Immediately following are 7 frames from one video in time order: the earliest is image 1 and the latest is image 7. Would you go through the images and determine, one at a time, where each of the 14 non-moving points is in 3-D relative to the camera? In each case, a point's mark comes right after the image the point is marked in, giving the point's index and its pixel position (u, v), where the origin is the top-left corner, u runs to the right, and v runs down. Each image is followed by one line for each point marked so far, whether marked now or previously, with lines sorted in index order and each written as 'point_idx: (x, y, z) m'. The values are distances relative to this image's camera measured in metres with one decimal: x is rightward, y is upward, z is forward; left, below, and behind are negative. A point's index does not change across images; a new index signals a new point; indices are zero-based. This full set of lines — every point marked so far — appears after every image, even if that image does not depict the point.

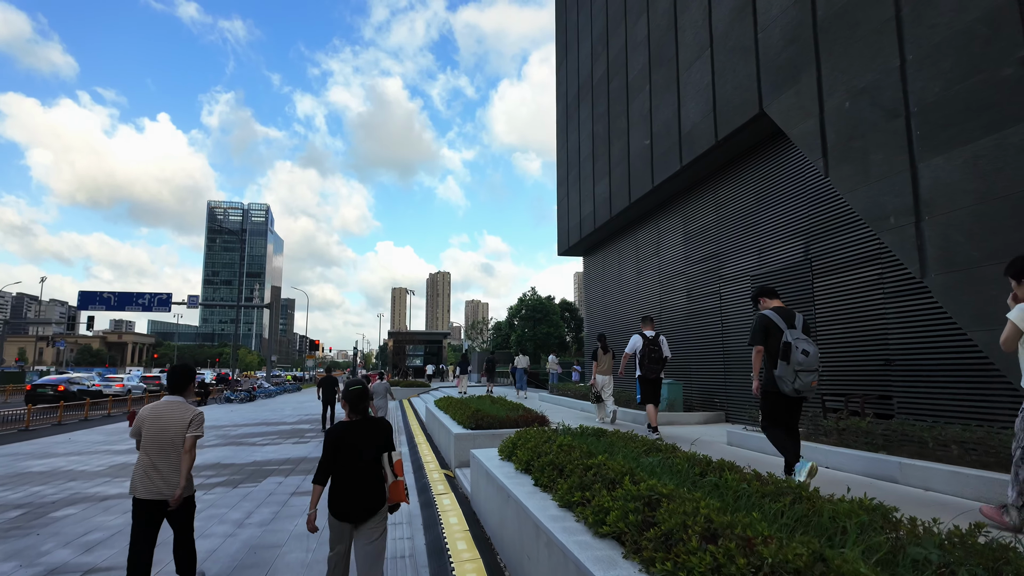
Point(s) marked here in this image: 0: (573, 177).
0: (+2.1, +3.8, +17.8) m
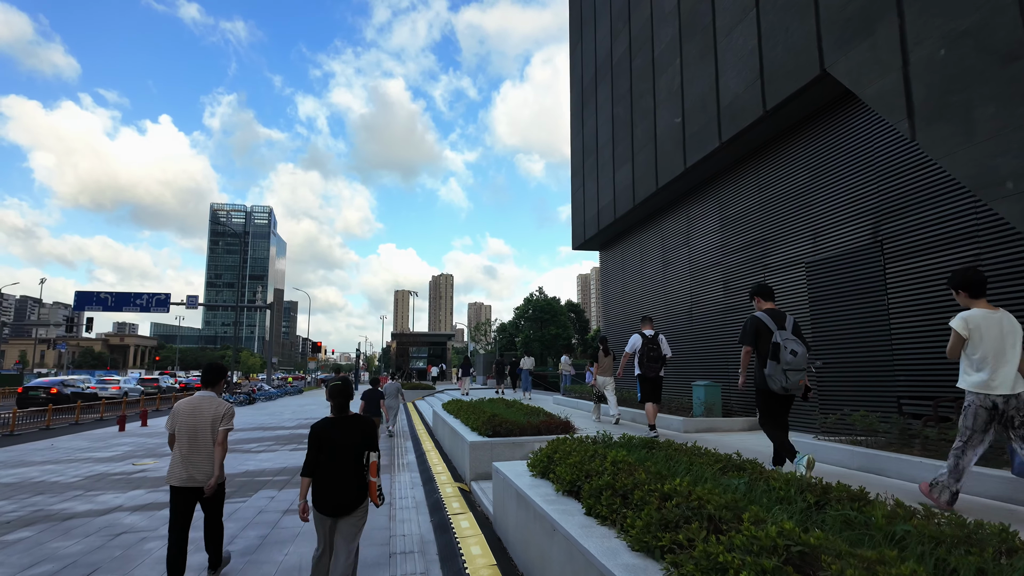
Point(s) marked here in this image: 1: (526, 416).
0: (+2.5, +3.9, +16.7) m
1: (+0.2, -2.4, +9.6) m
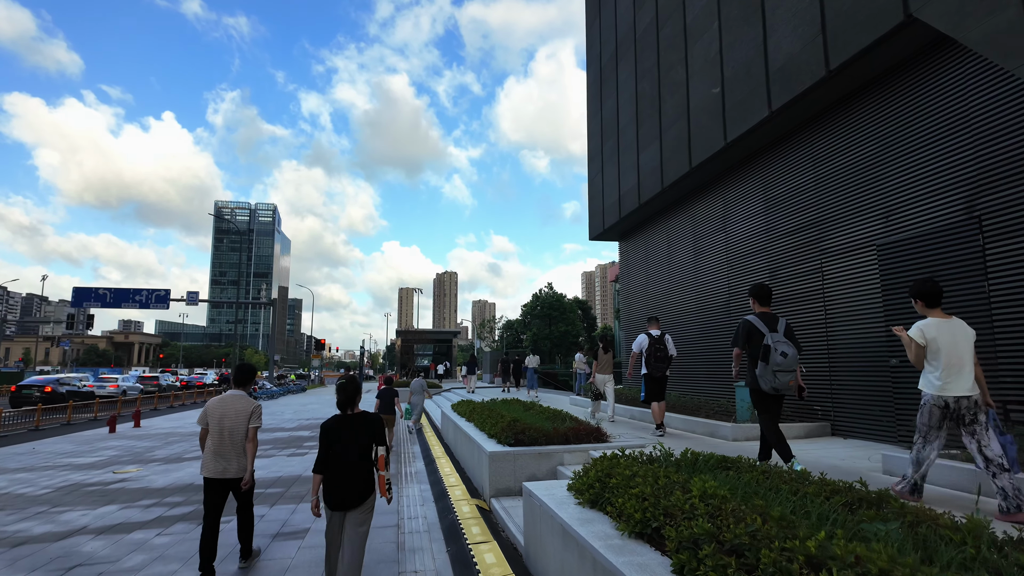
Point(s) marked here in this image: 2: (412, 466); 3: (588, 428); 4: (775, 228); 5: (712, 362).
0: (+2.9, +4.1, +15.5) m
1: (+0.6, -2.2, +8.5) m
2: (-2.0, -3.6, +10.7) m
3: (+1.1, -2.1, +7.8) m
4: (+4.9, +1.1, +9.8) m
5: (+4.6, -1.6, +11.7) m
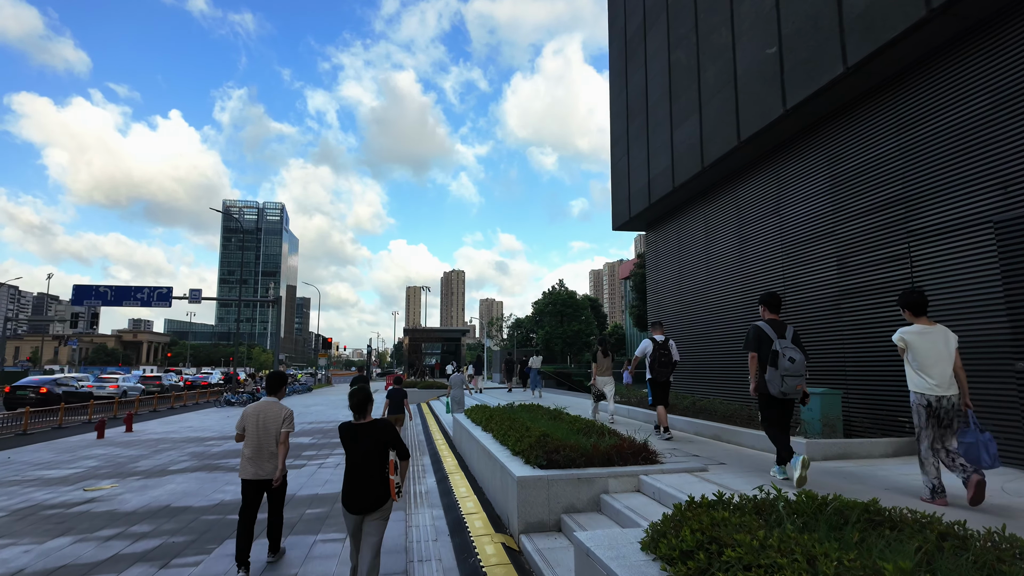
0: (+3.4, +4.3, +14.1) m
1: (+1.0, -2.0, +7.1) m
2: (-1.6, -3.5, +9.4) m
3: (+1.5, -2.0, +6.5) m
4: (+5.3, +1.3, +8.4) m
5: (+5.0, -1.5, +10.3) m
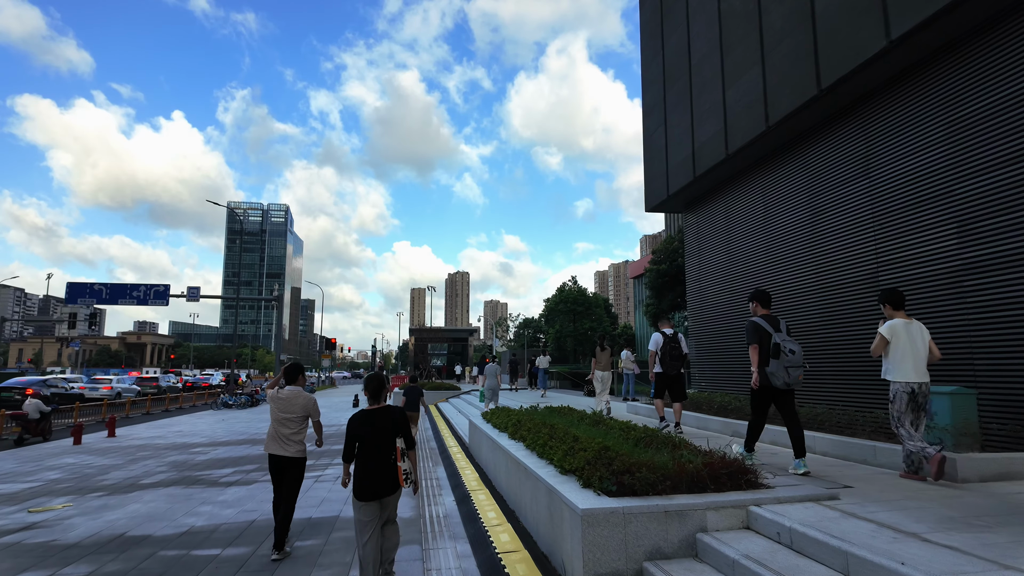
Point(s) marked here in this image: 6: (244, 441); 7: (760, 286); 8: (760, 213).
0: (+3.9, +4.6, +12.5) m
1: (+1.5, -1.7, +5.5) m
2: (-1.1, -3.2, +7.8) m
3: (+2.0, -1.6, +4.9) m
4: (+5.8, +1.6, +6.7) m
5: (+5.5, -1.1, +8.6) m
6: (-7.8, -4.4, +15.1) m
7: (+5.1, 0.0, +11.0) m
8: (+5.1, +1.6, +10.9) m
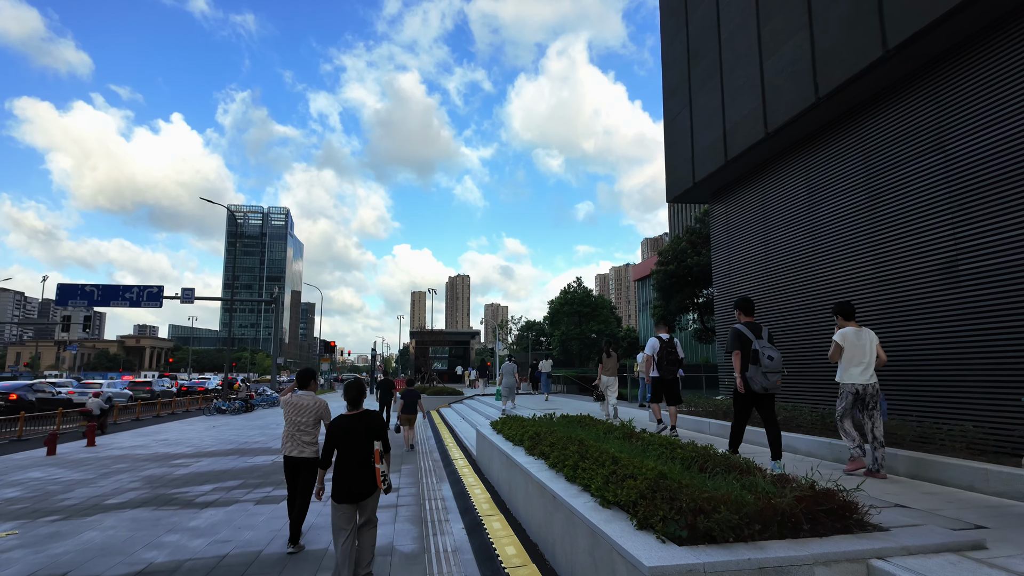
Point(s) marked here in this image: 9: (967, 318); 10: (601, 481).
0: (+4.1, +4.7, +11.4) m
1: (+1.7, -1.6, +4.4) m
2: (-0.8, -3.1, +6.7) m
3: (+2.2, -1.5, +3.8) m
4: (+6.1, +1.7, +5.6) m
5: (+5.8, -1.0, +7.5) m
6: (-7.5, -4.4, +14.0) m
7: (+5.4, +0.1, +9.9) m
8: (+5.3, +1.6, +9.8) m
9: (+5.9, -0.4, +6.8) m
10: (+0.8, -1.6, +4.4) m
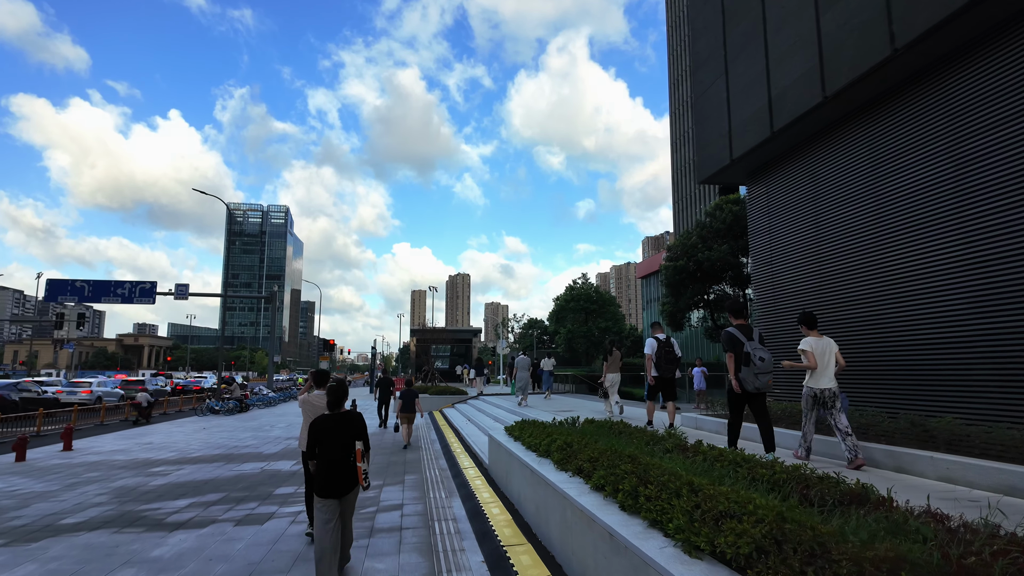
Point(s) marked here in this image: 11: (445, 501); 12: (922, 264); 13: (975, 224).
0: (+4.5, +4.9, +10.2) m
1: (+2.0, -1.4, +3.2) m
2: (-0.5, -2.8, +5.5) m
3: (+2.5, -1.3, +2.6) m
4: (+6.4, +1.9, +4.4) m
5: (+6.1, -0.8, +6.3) m
6: (-7.2, -4.2, +12.8) m
7: (+5.7, +0.3, +8.7) m
8: (+5.7, +1.9, +8.6) m
9: (+6.2, -0.2, +5.6) m
10: (+1.1, -1.4, +3.3) m
11: (-1.0, -3.2, +8.0) m
12: (+6.0, +0.1, +7.6) m
13: (+6.0, +0.6, +6.8) m
